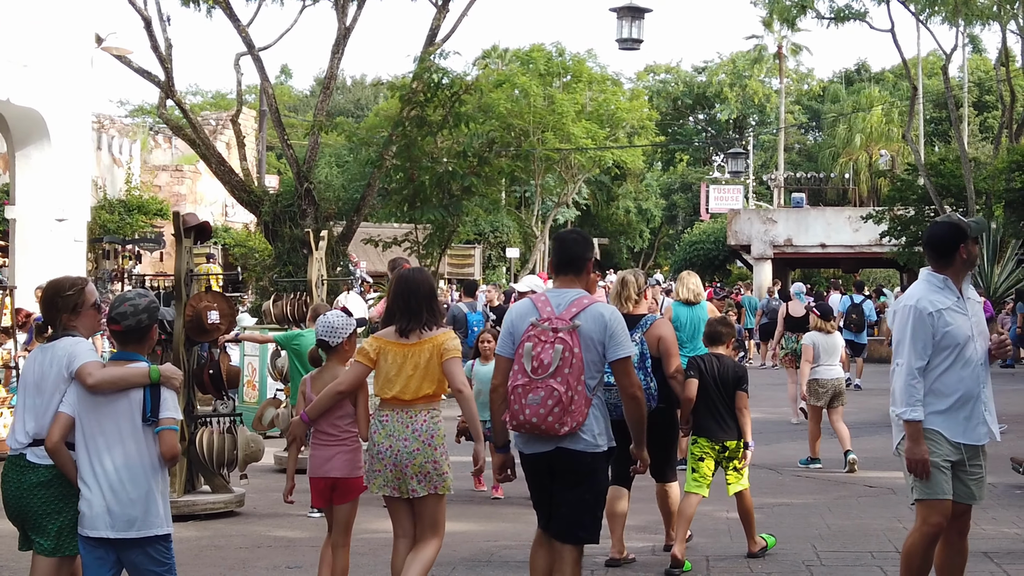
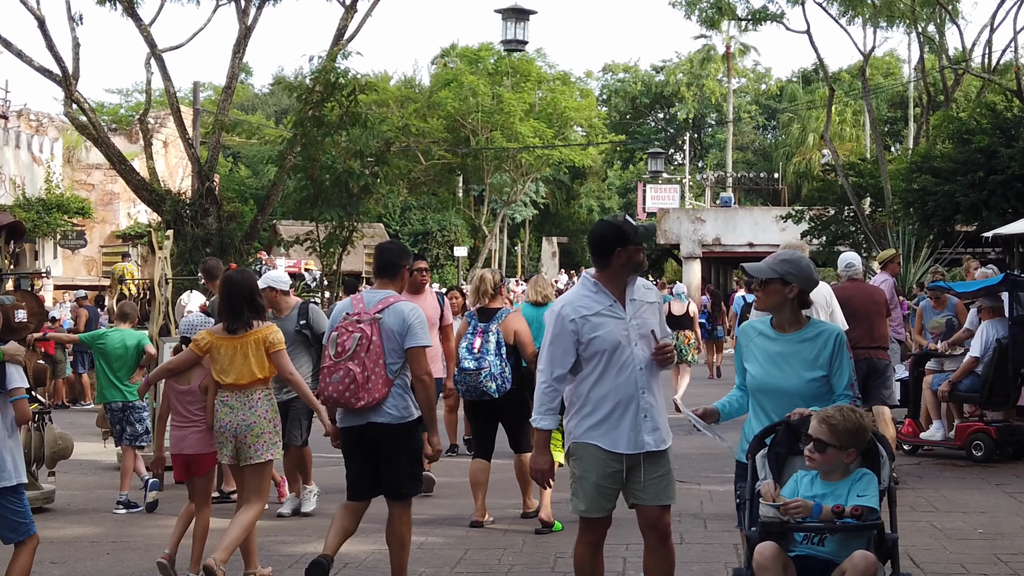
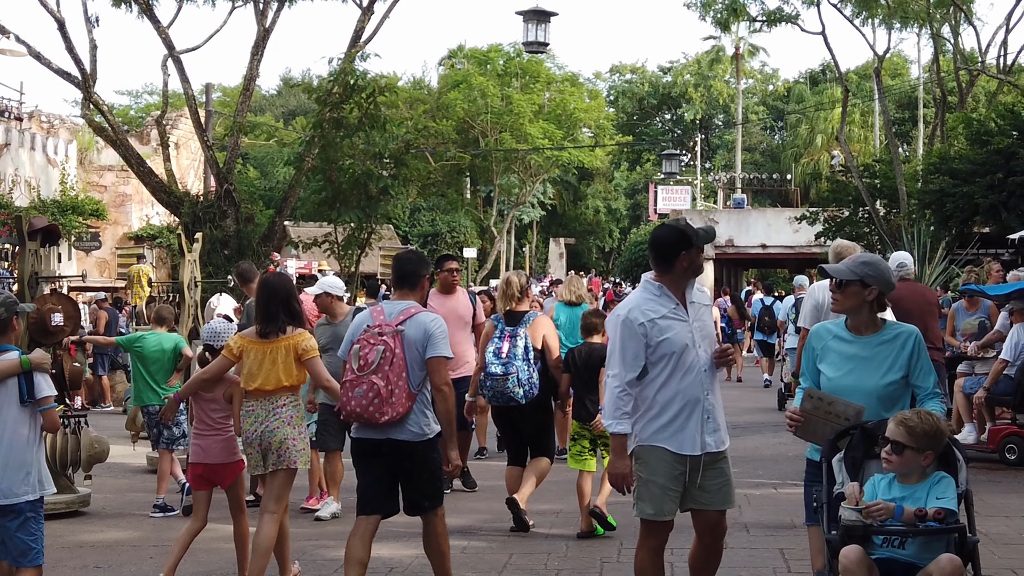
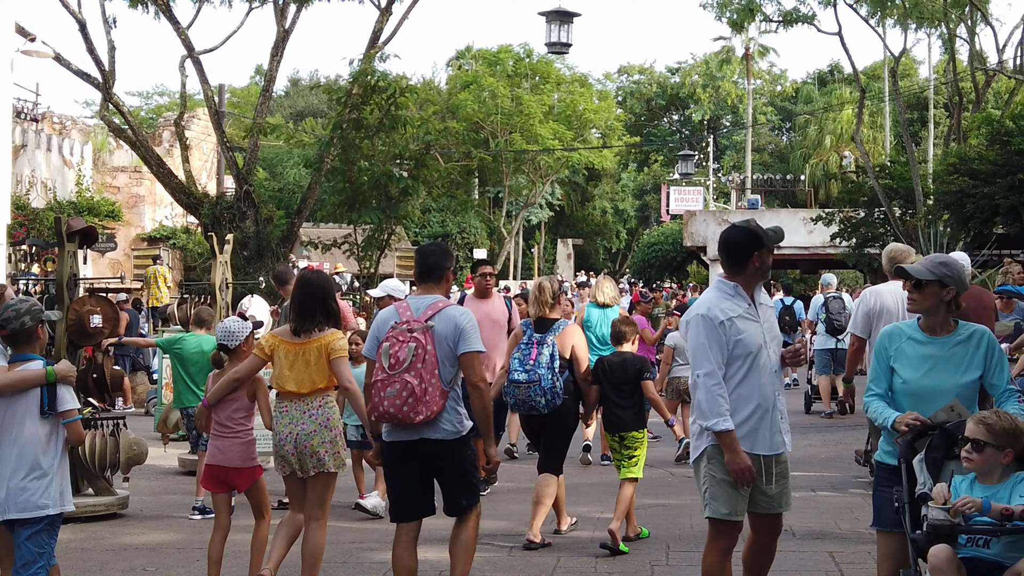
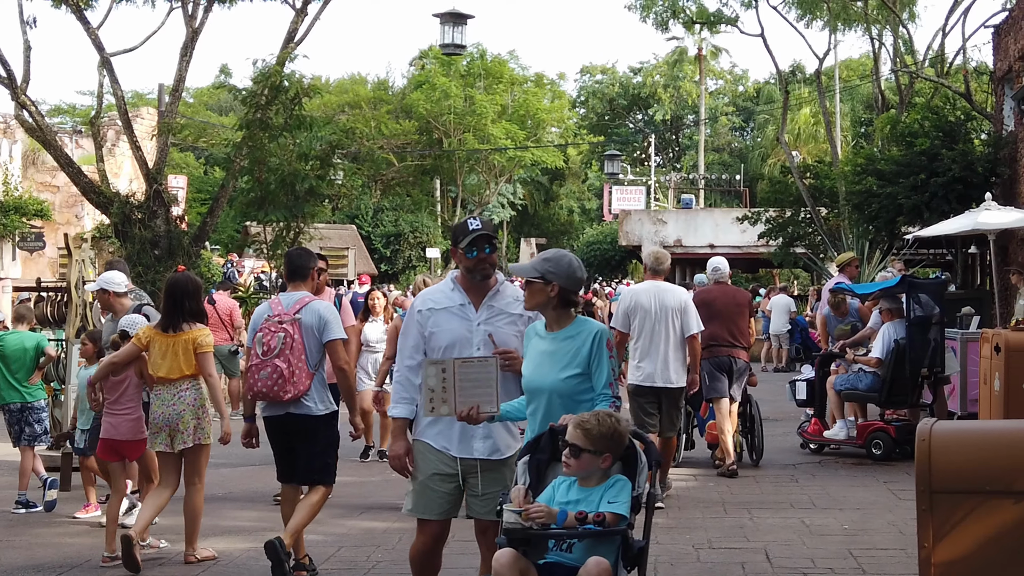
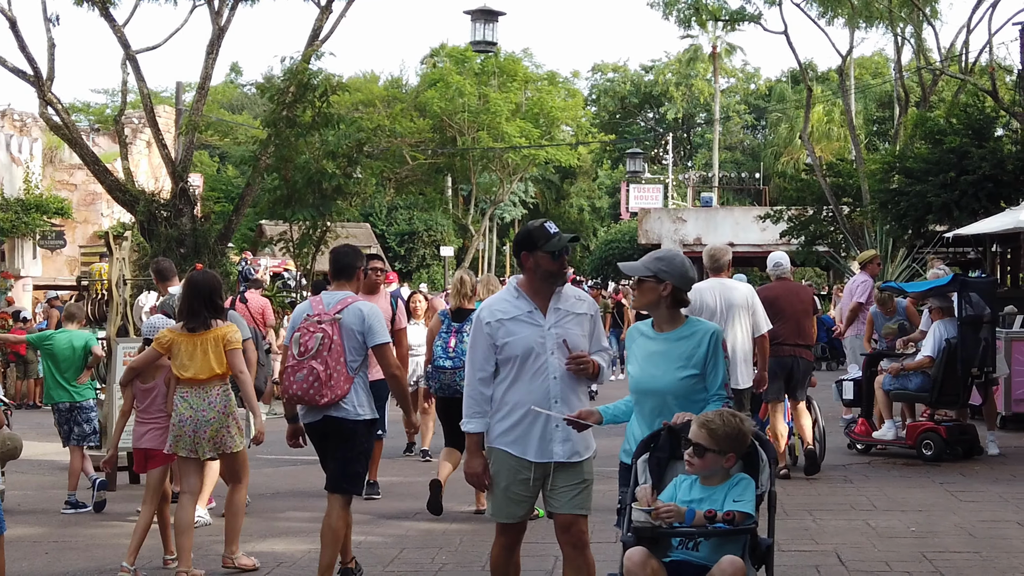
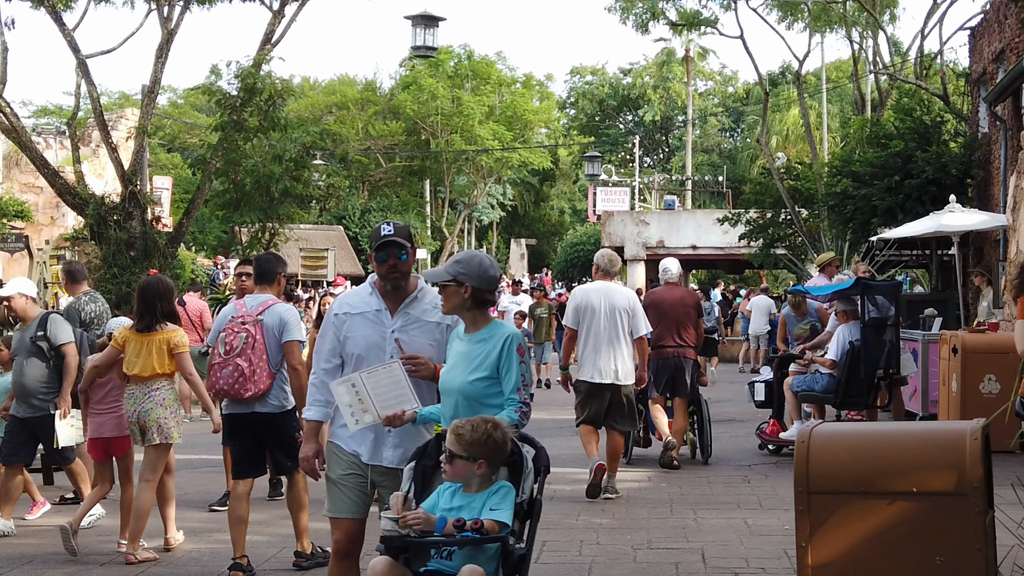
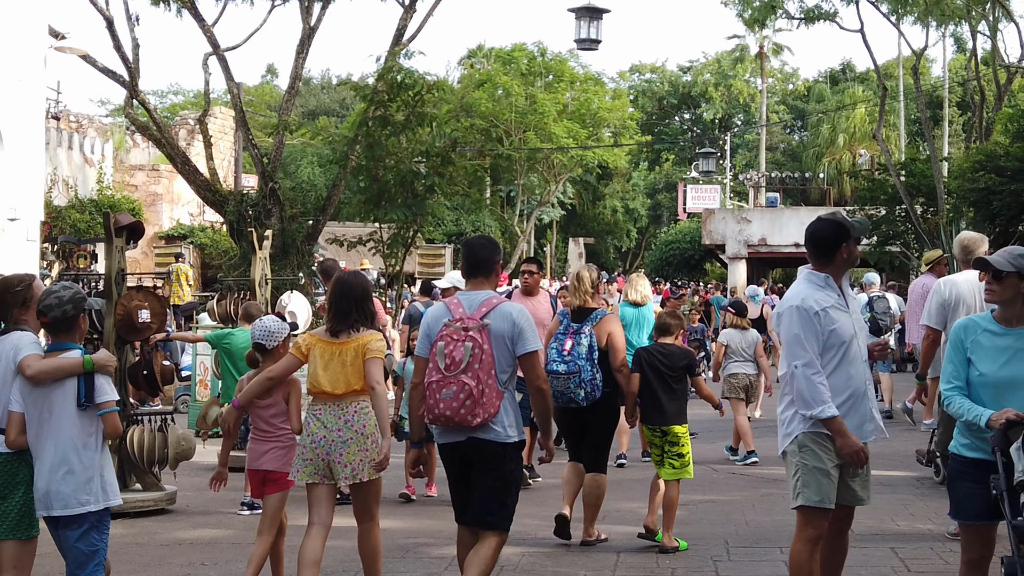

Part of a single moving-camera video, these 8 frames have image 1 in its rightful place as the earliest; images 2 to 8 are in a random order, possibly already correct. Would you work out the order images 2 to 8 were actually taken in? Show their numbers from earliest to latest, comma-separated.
8, 4, 3, 2, 6, 5, 7
